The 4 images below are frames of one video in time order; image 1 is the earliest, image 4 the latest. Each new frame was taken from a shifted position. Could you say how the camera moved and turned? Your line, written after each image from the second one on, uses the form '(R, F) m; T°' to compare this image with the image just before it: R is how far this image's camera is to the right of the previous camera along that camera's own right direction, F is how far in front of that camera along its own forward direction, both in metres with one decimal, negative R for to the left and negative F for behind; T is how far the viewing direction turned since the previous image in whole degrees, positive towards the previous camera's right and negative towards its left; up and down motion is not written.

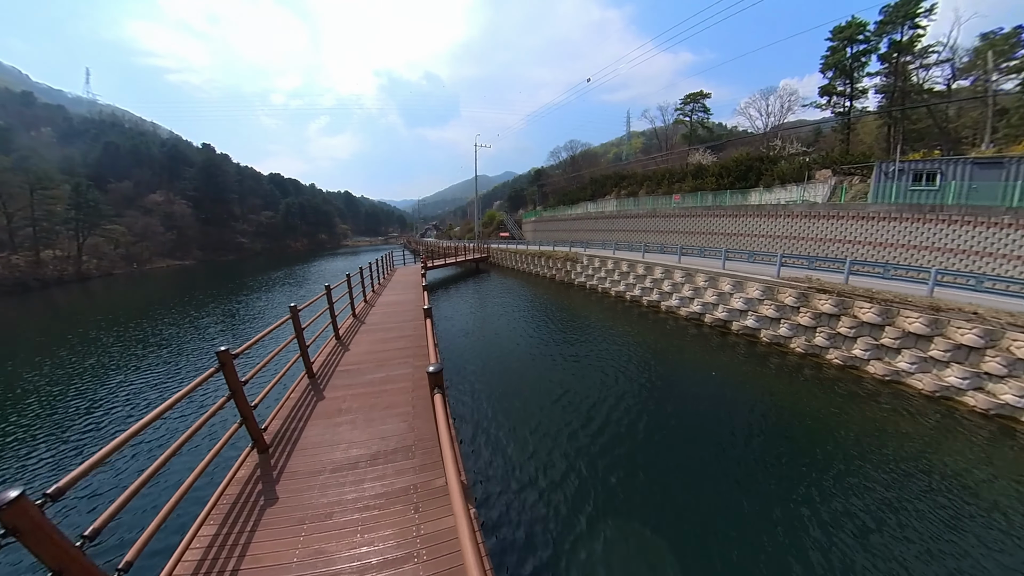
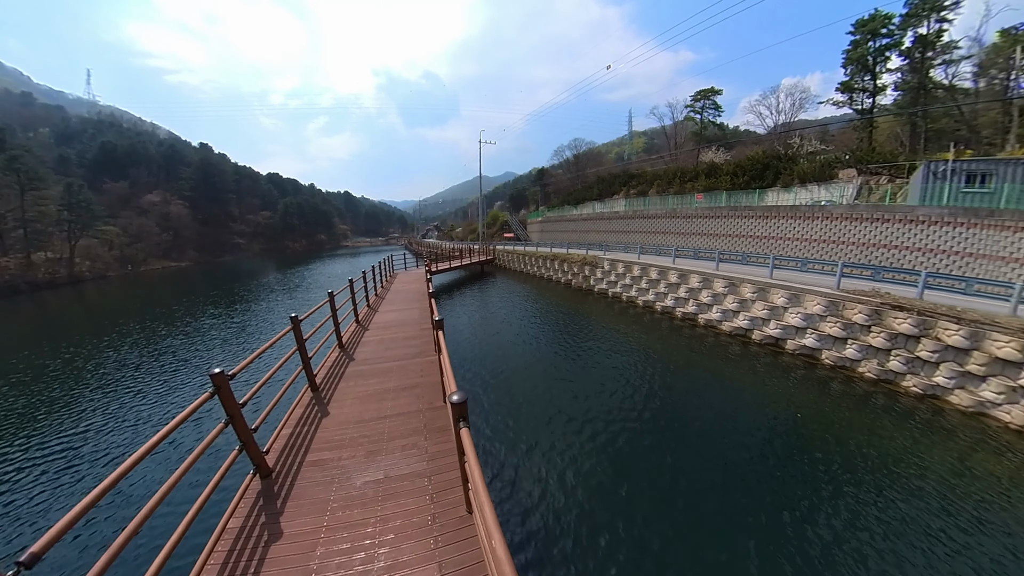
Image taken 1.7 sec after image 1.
(-0.8, +0.9) m; 0°
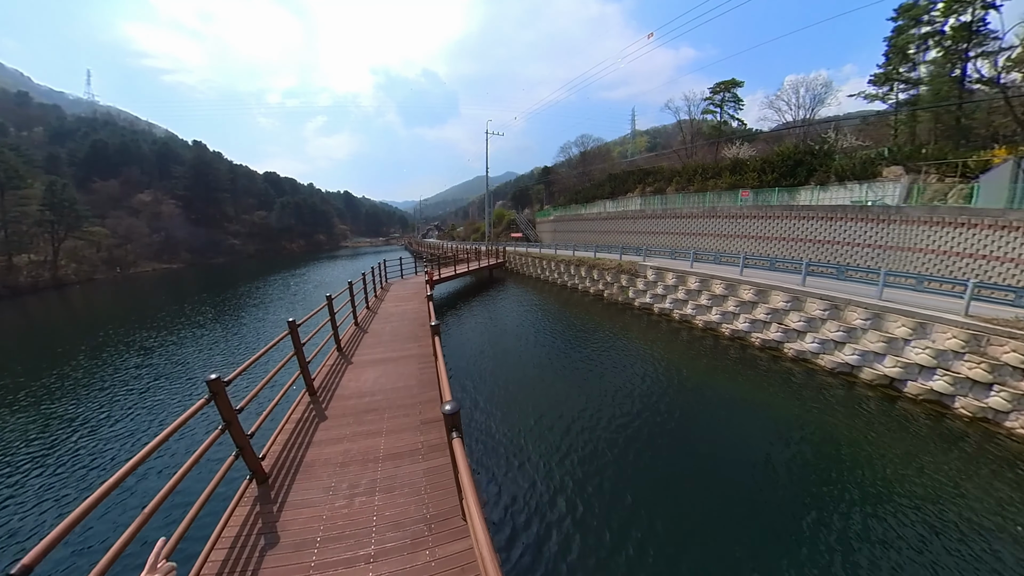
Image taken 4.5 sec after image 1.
(-1.3, +1.5) m; 0°
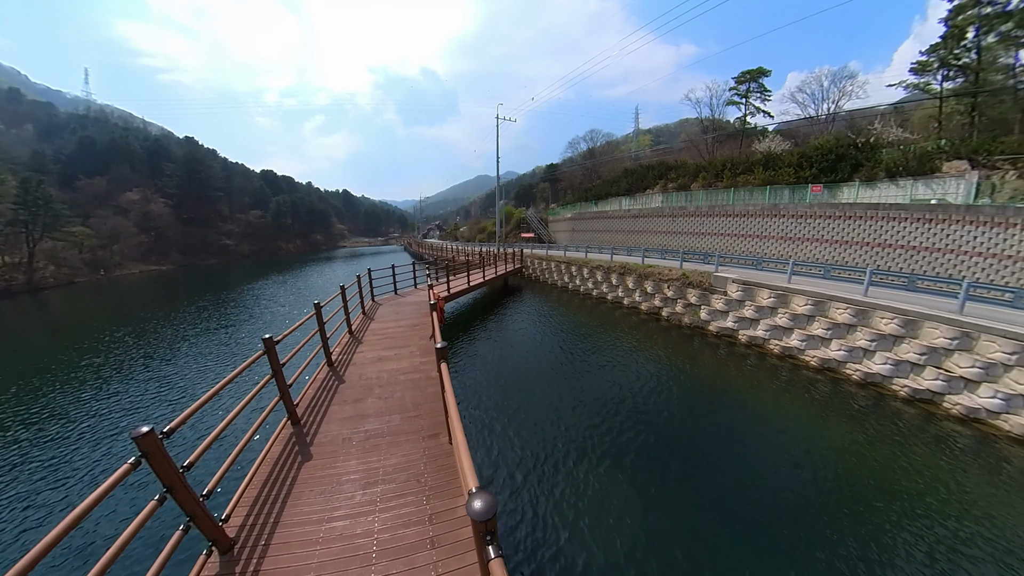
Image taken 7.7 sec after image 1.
(-1.7, +1.7) m; 0°
